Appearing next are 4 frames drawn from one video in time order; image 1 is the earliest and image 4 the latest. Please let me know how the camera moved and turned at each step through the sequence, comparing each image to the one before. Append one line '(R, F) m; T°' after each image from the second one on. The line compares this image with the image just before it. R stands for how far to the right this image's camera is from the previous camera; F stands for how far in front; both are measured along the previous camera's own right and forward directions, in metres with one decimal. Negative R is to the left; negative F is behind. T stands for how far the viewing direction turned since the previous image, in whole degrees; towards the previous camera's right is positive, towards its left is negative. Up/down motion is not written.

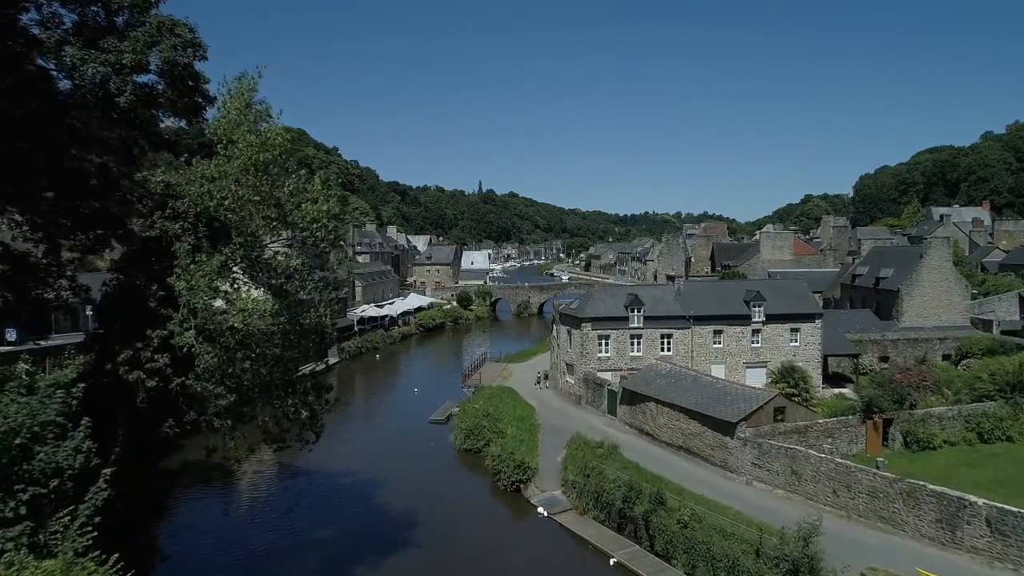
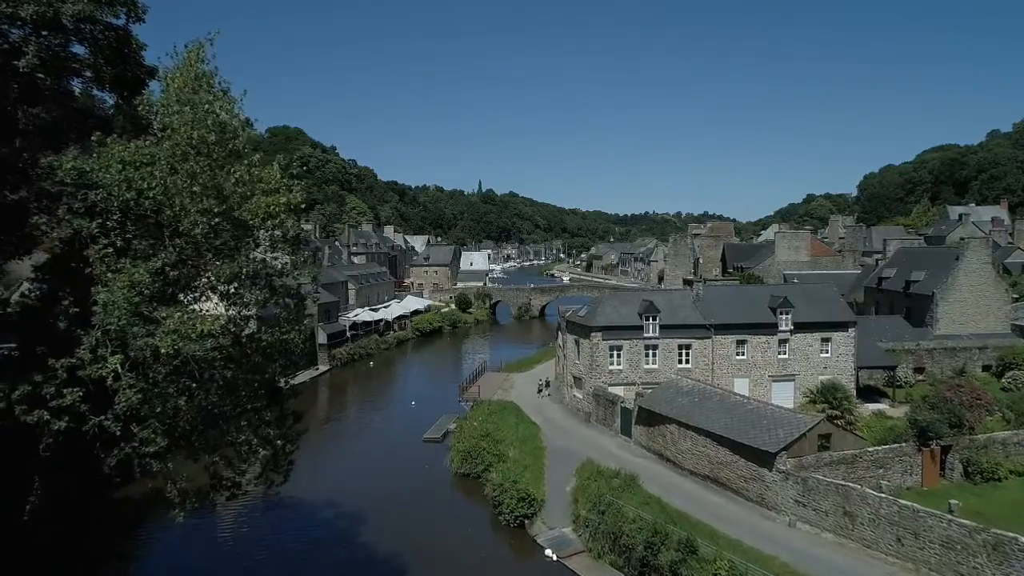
(-0.1, +2.8) m; 0°
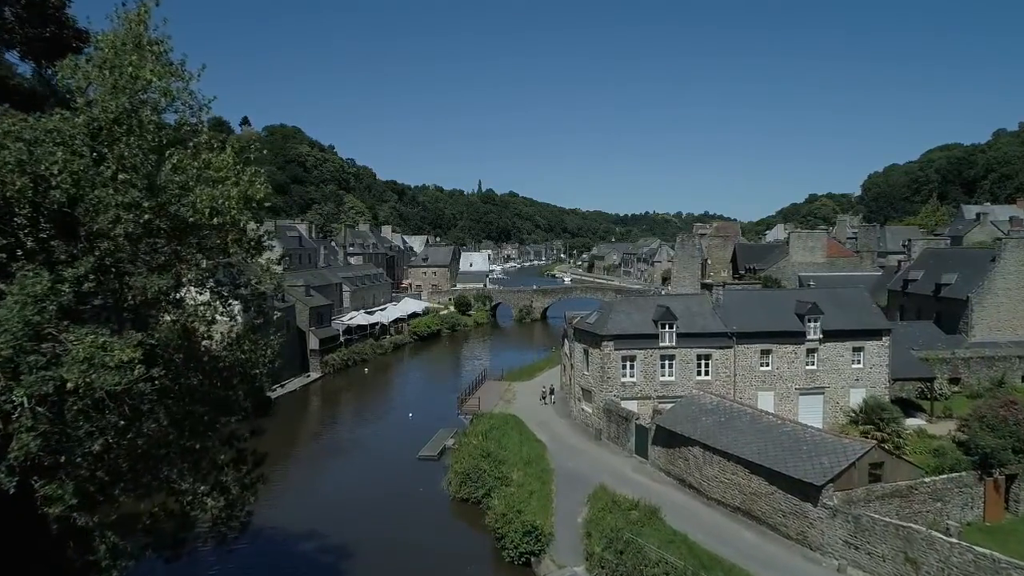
(-0.1, +2.4) m; 0°
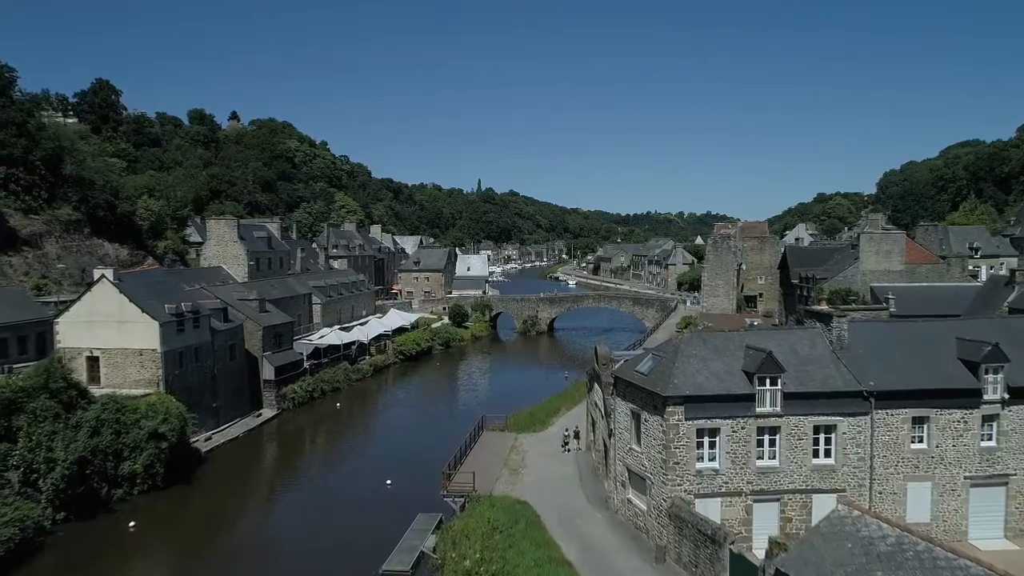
(-0.3, +9.1) m; 0°
